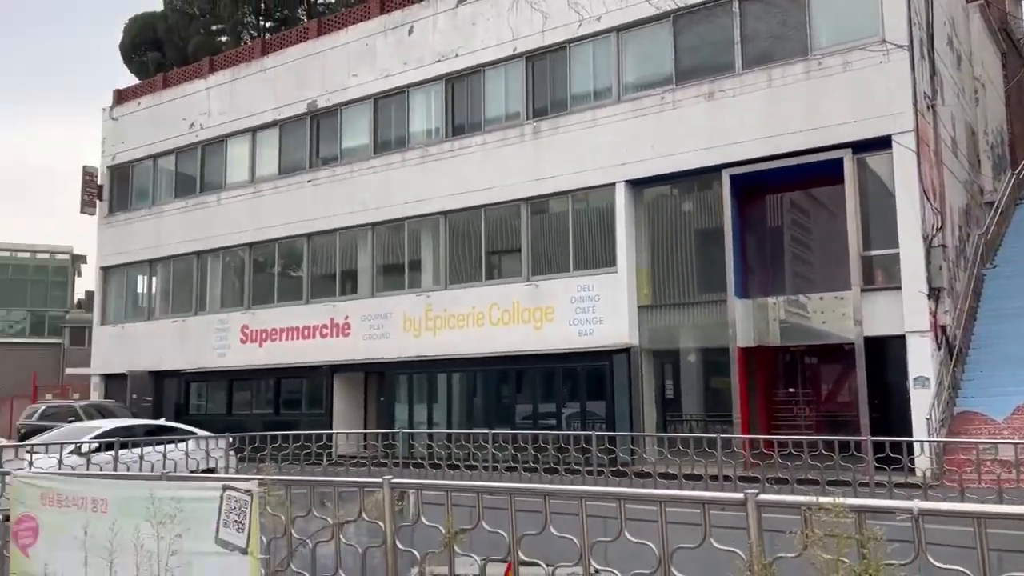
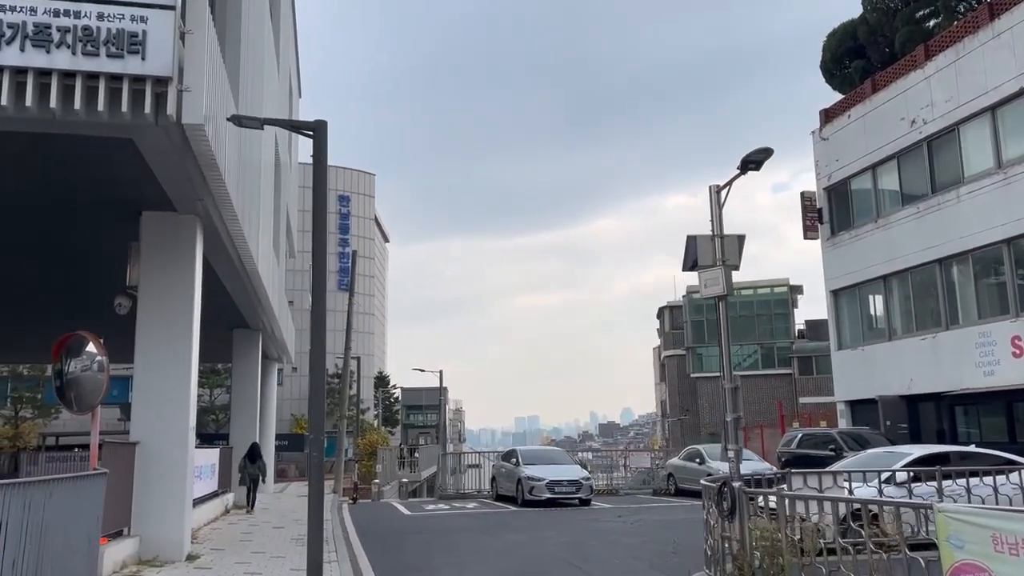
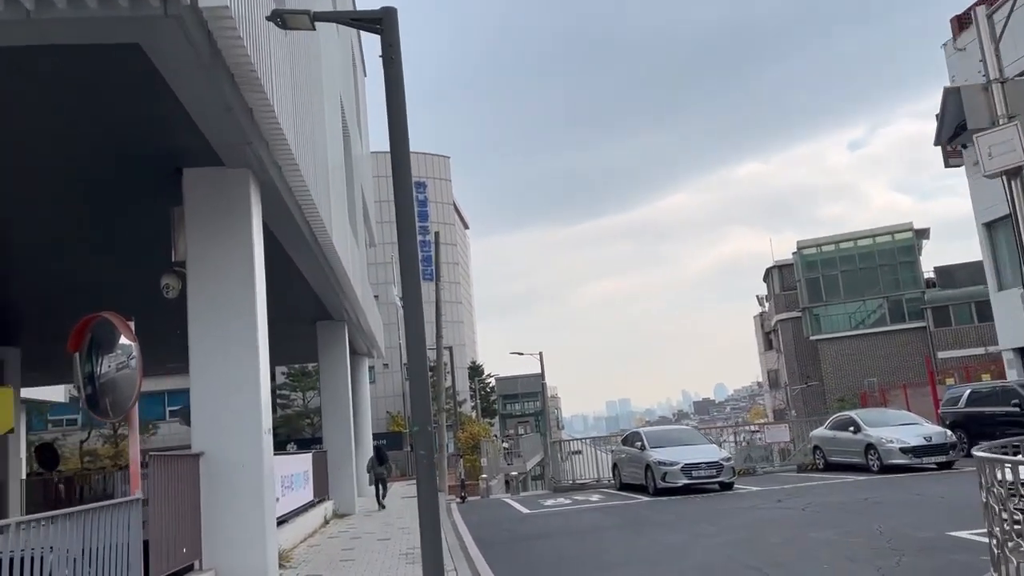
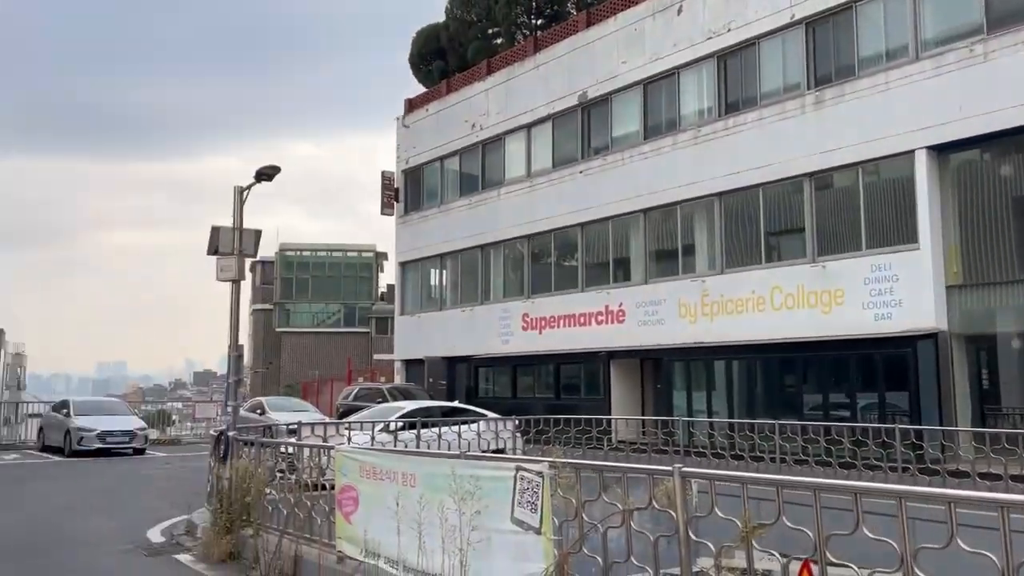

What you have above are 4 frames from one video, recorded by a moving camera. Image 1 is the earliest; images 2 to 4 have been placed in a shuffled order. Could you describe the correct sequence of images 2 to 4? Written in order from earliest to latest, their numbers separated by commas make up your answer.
4, 2, 3
